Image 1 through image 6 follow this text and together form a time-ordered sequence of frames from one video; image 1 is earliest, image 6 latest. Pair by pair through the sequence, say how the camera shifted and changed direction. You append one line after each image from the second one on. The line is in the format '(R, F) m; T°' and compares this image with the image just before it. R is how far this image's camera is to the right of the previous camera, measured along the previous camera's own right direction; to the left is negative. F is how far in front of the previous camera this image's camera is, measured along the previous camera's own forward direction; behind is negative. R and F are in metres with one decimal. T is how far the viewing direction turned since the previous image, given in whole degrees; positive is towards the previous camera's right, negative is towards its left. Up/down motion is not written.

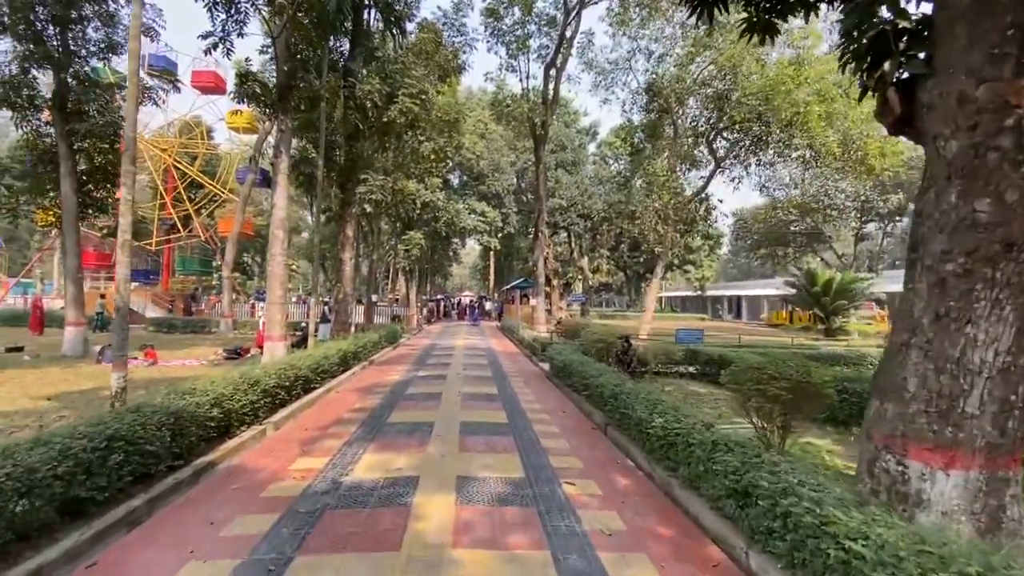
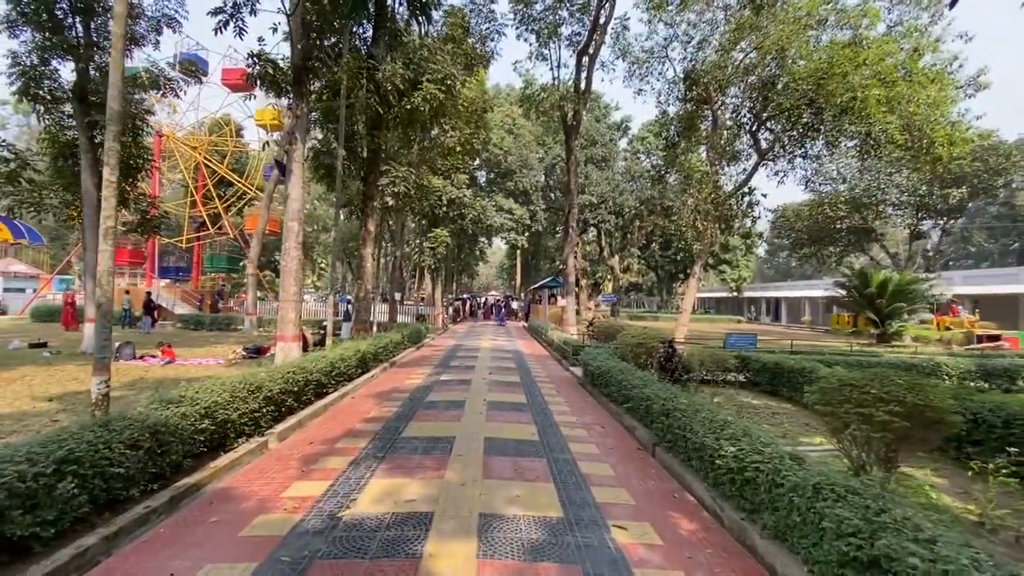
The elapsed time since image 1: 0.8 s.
(-0.1, +1.0) m; -3°
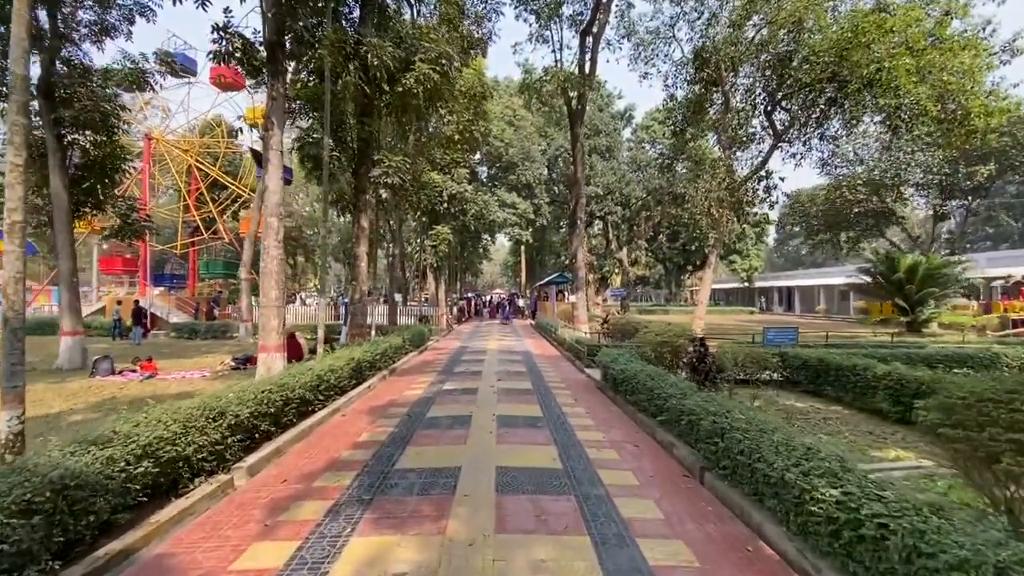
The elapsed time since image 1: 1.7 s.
(-0.1, +1.1) m; -1°
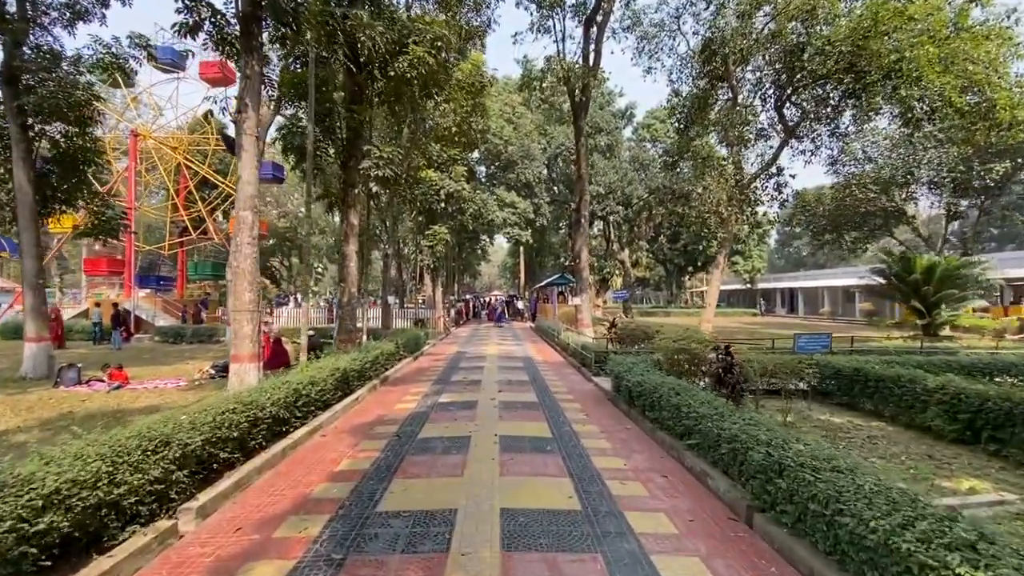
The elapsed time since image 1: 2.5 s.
(-0.1, +0.9) m; 0°
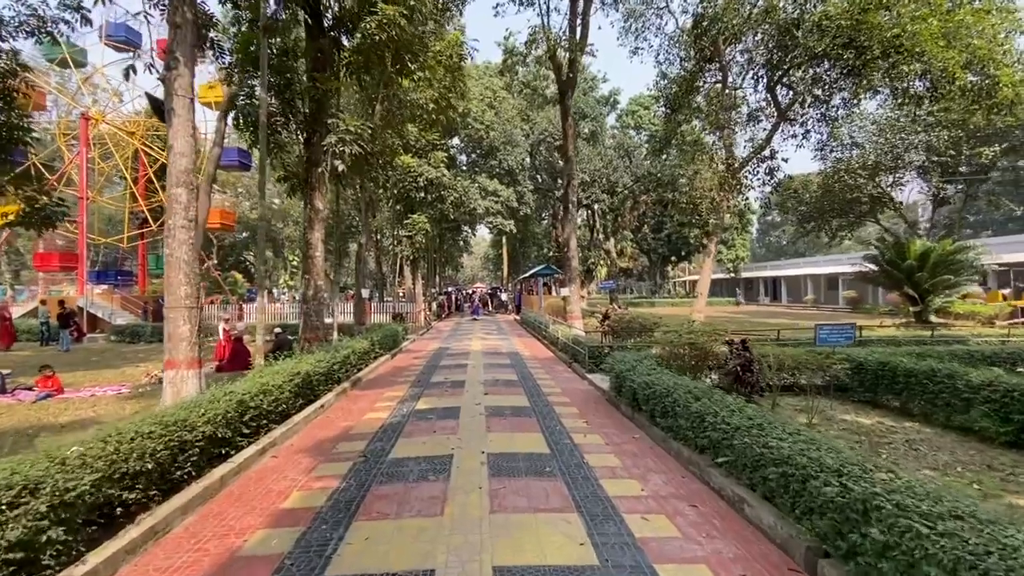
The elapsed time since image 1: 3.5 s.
(-0.1, +1.1) m; +2°
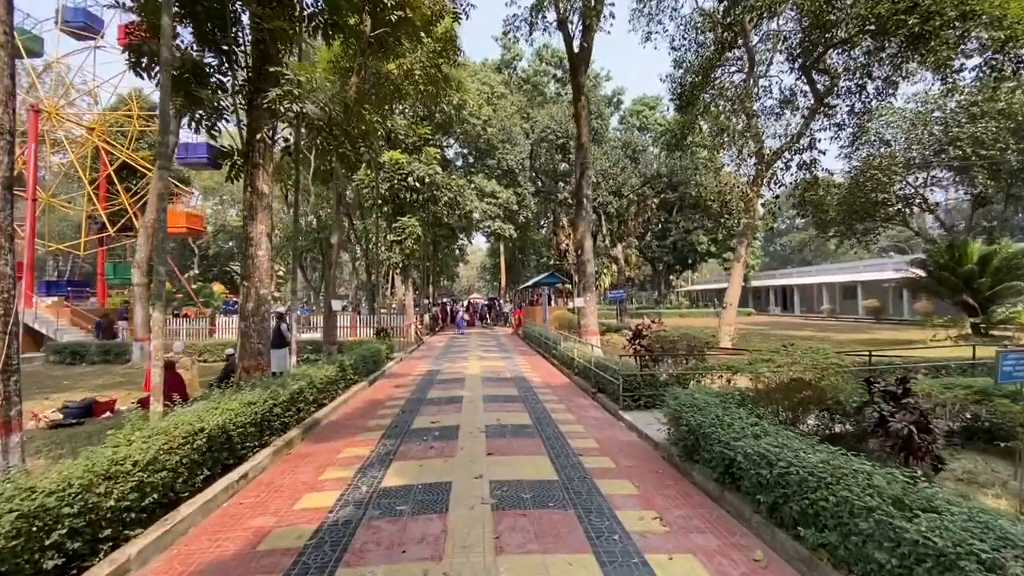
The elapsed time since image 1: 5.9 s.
(-0.2, +2.6) m; 0°
